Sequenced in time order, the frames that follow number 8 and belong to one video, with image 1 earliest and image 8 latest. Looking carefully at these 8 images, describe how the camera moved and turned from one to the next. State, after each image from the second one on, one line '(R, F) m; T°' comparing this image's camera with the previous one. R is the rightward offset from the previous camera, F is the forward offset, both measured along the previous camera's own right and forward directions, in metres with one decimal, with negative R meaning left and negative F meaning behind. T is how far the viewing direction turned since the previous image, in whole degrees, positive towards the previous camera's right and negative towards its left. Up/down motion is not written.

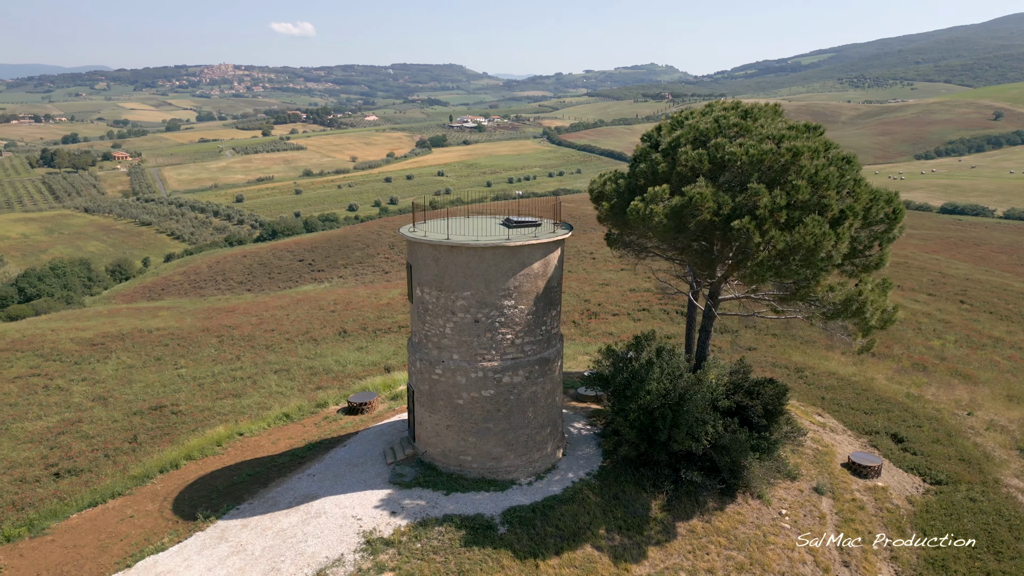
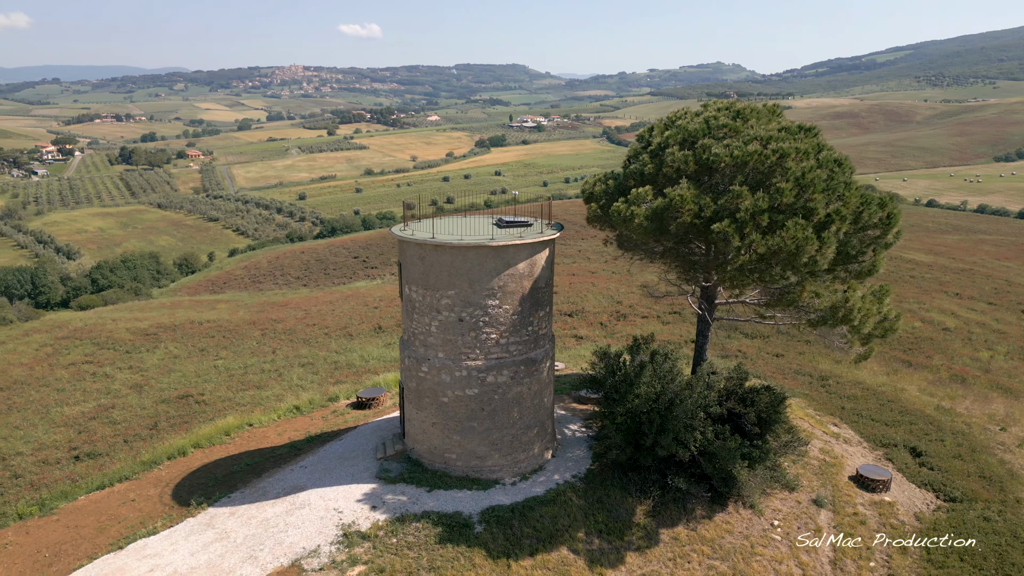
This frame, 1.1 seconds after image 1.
(+1.2, 0.0) m; -5°
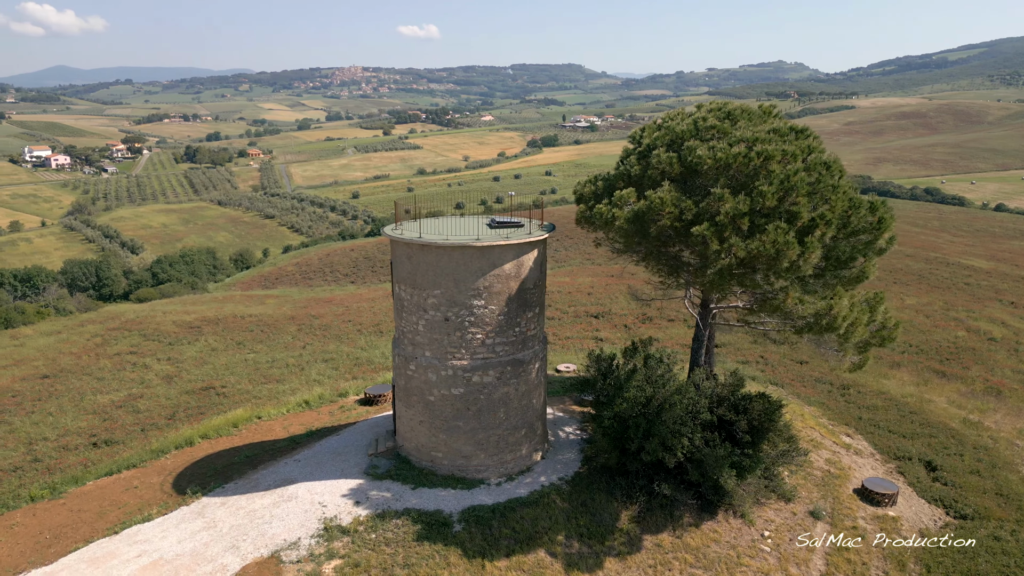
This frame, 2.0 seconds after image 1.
(+1.1, 0.0) m; -4°
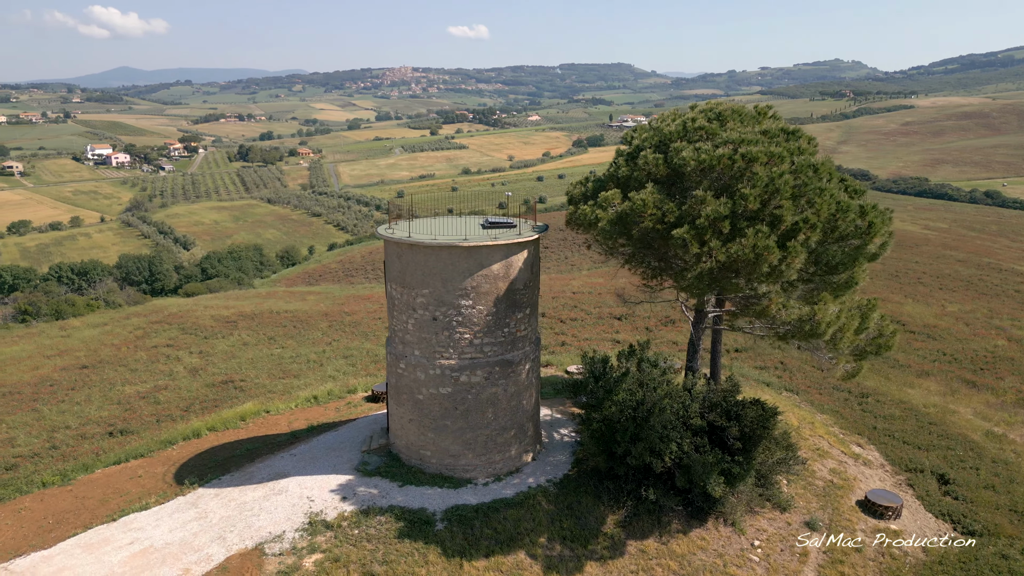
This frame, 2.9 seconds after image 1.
(+1.0, 0.0) m; -3°
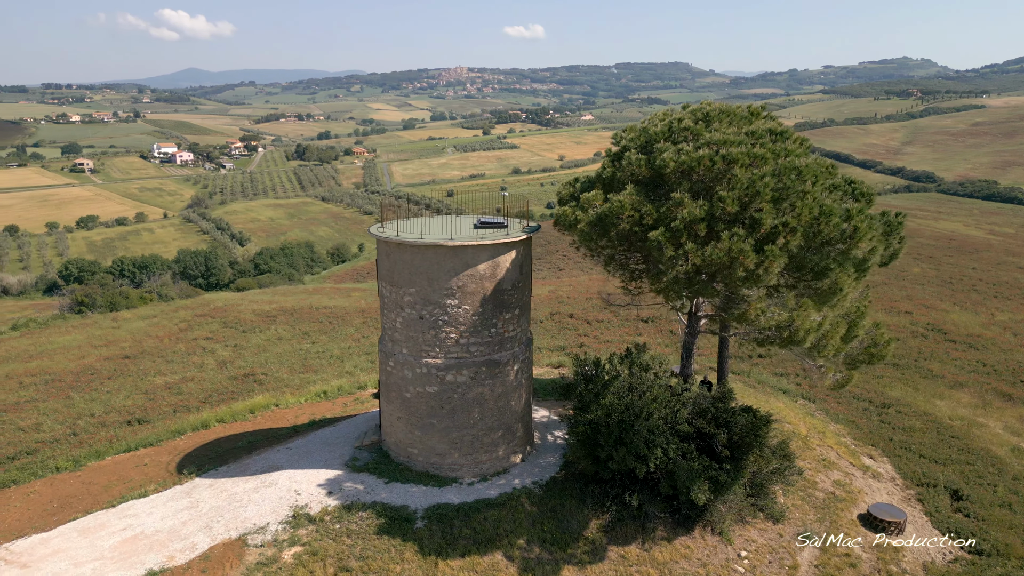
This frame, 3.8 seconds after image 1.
(+1.1, +0.1) m; -4°
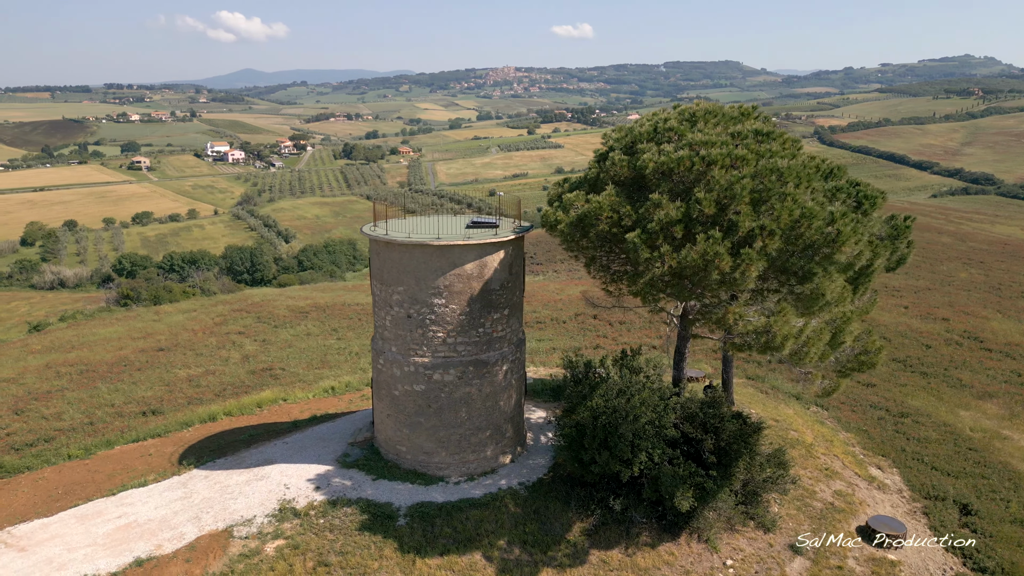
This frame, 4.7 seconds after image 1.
(+1.0, +0.1) m; -3°
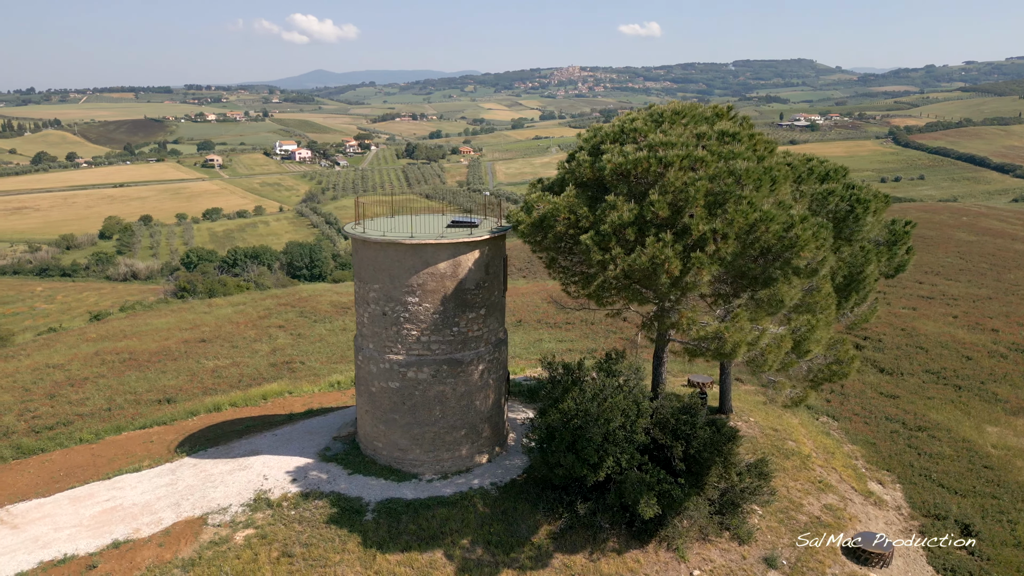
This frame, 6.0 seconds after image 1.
(+1.5, +0.1) m; -5°
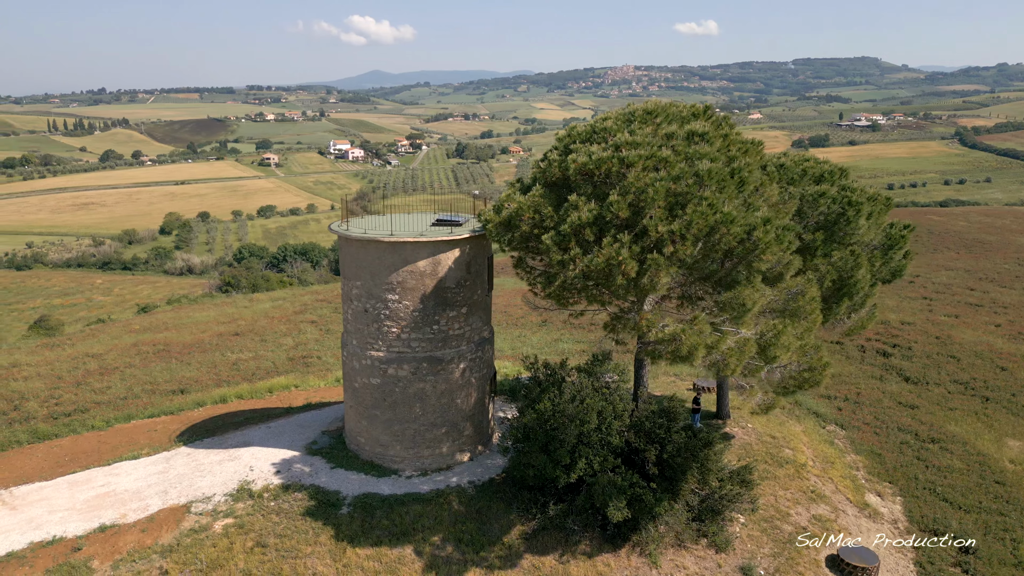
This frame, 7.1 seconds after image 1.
(+1.2, +0.1) m; -4°
